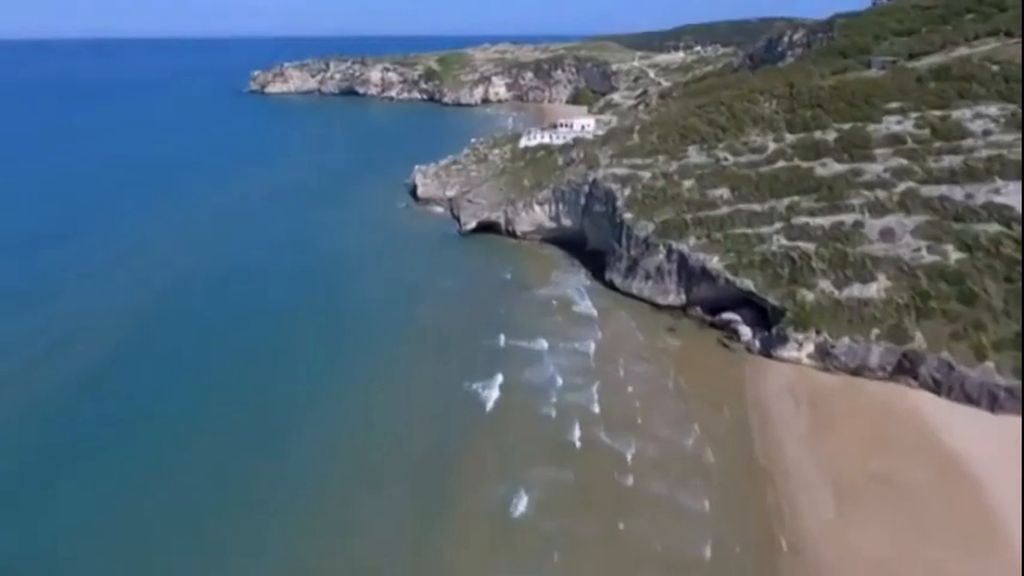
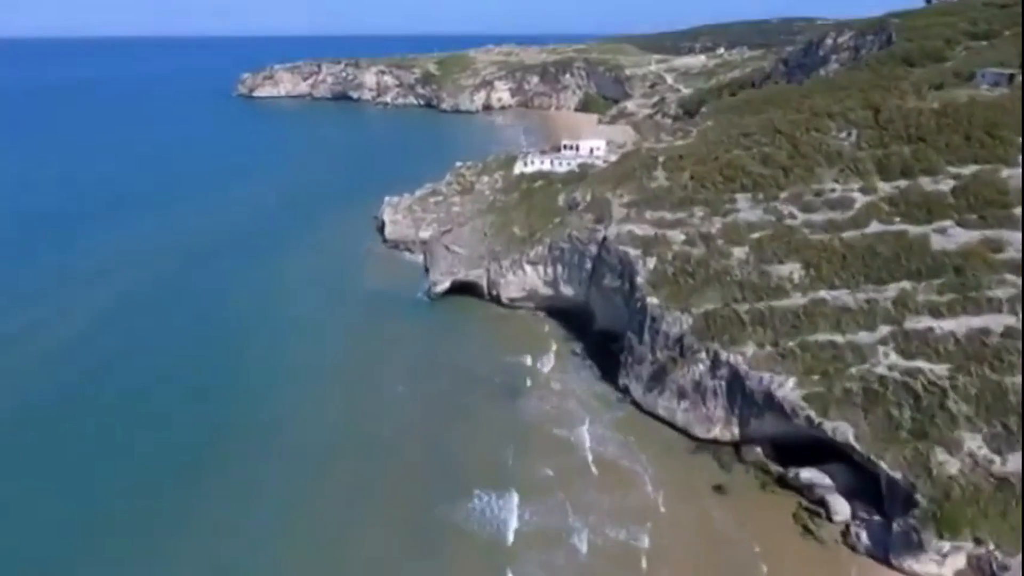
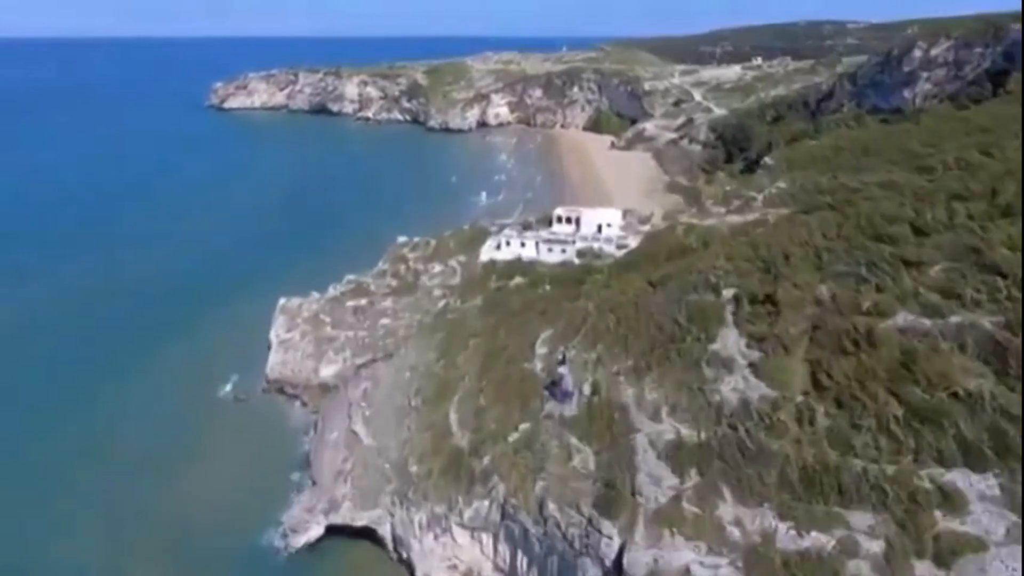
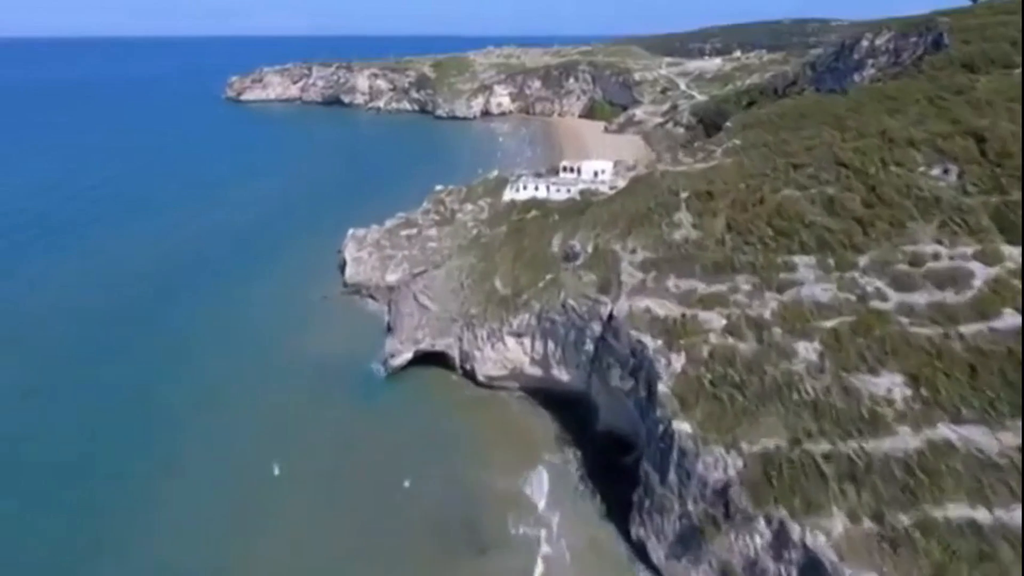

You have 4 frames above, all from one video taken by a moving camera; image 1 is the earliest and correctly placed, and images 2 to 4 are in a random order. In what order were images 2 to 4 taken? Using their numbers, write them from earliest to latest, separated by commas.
2, 4, 3
